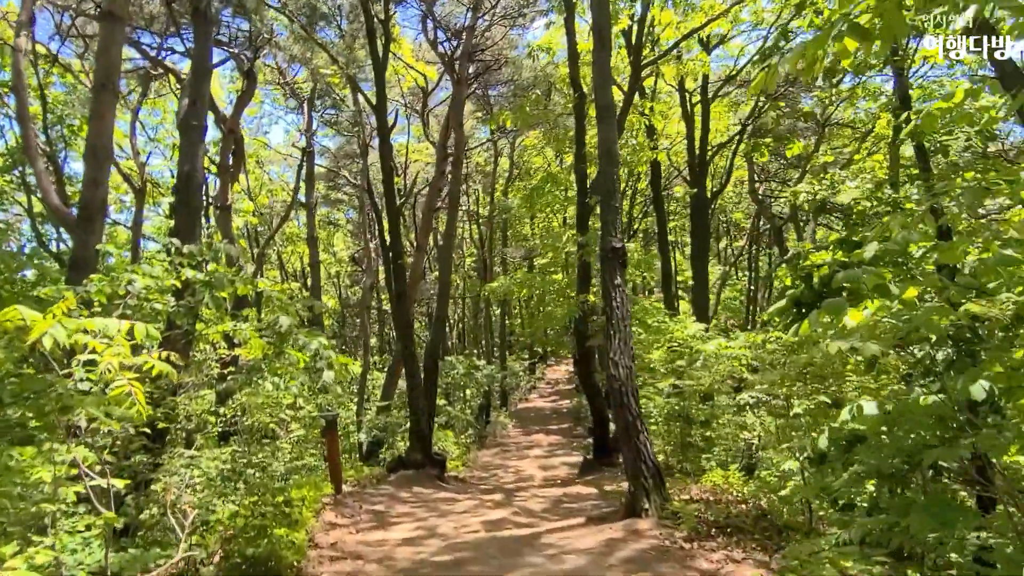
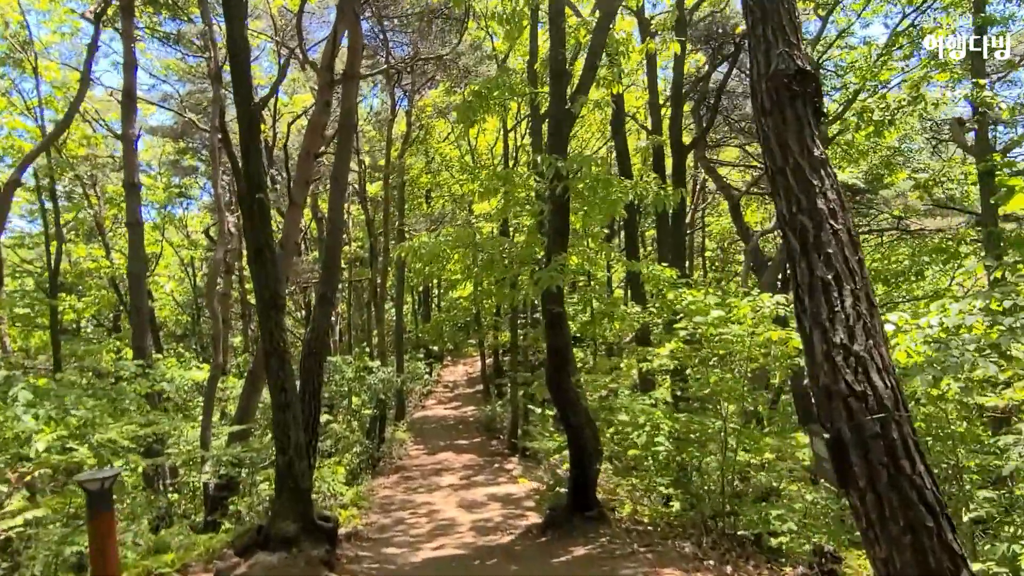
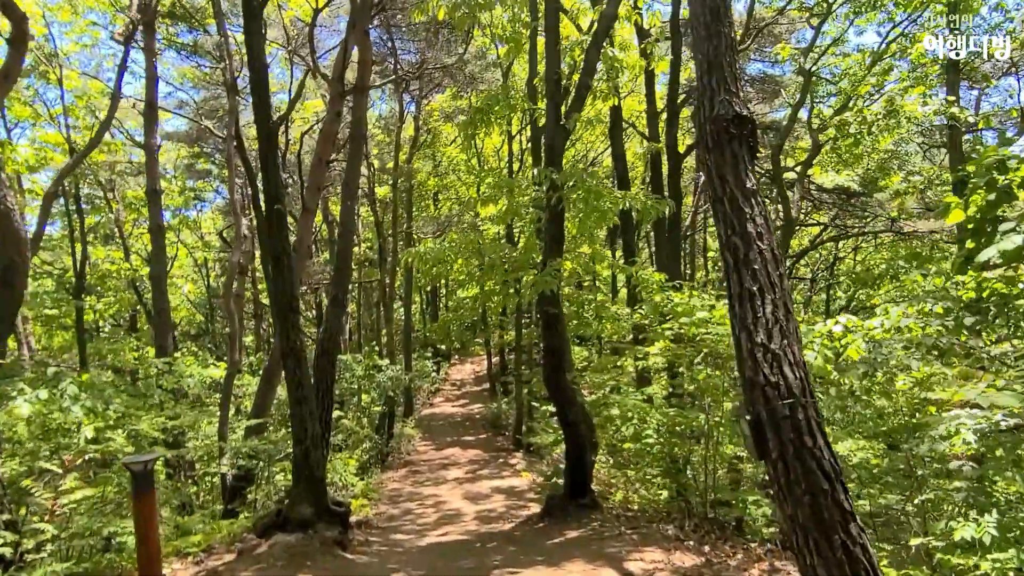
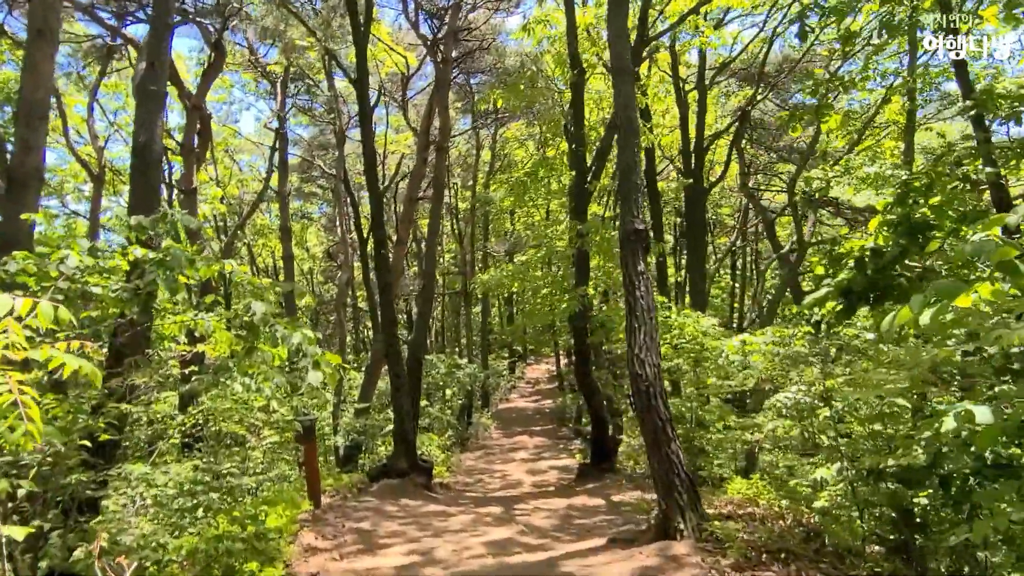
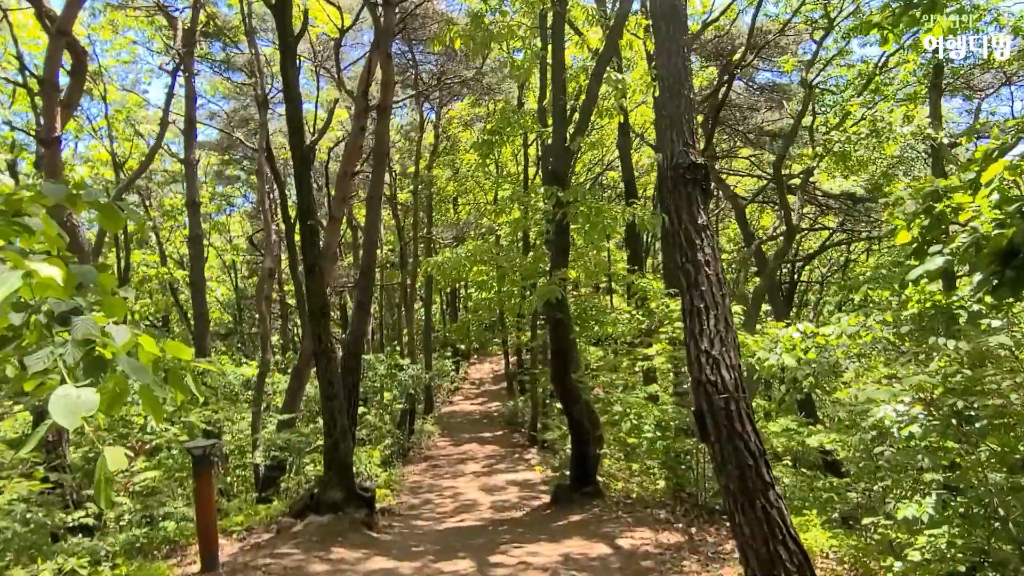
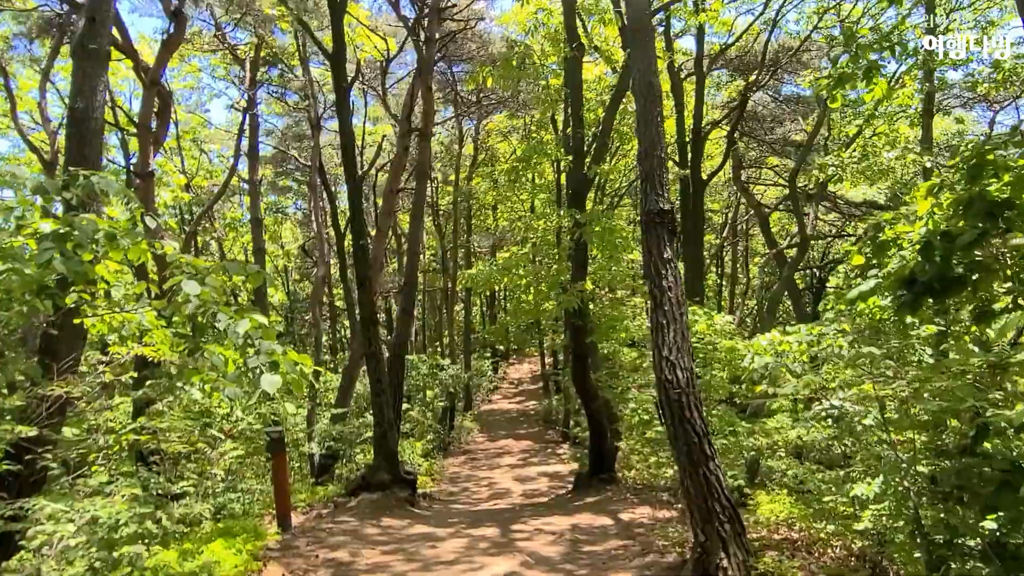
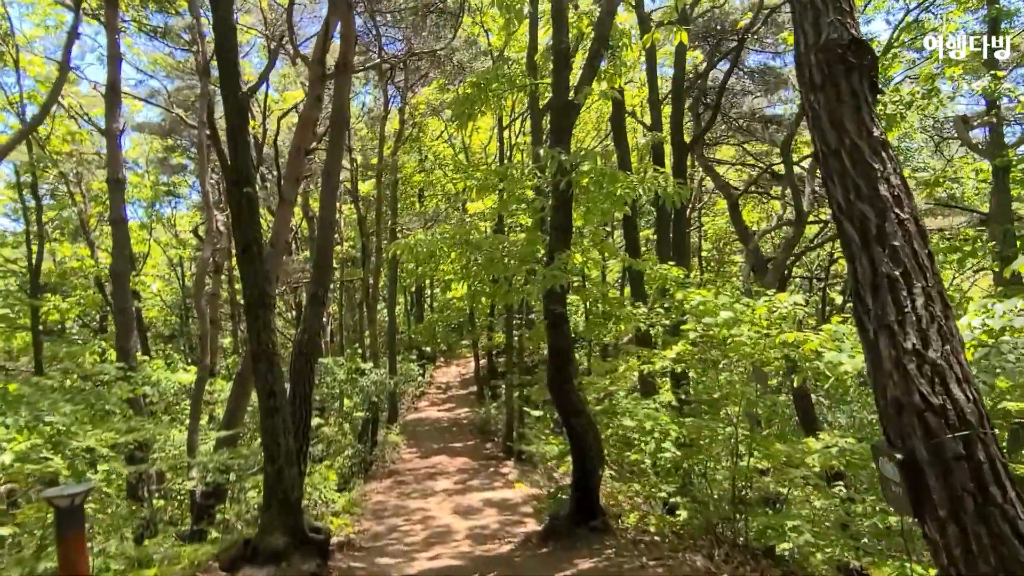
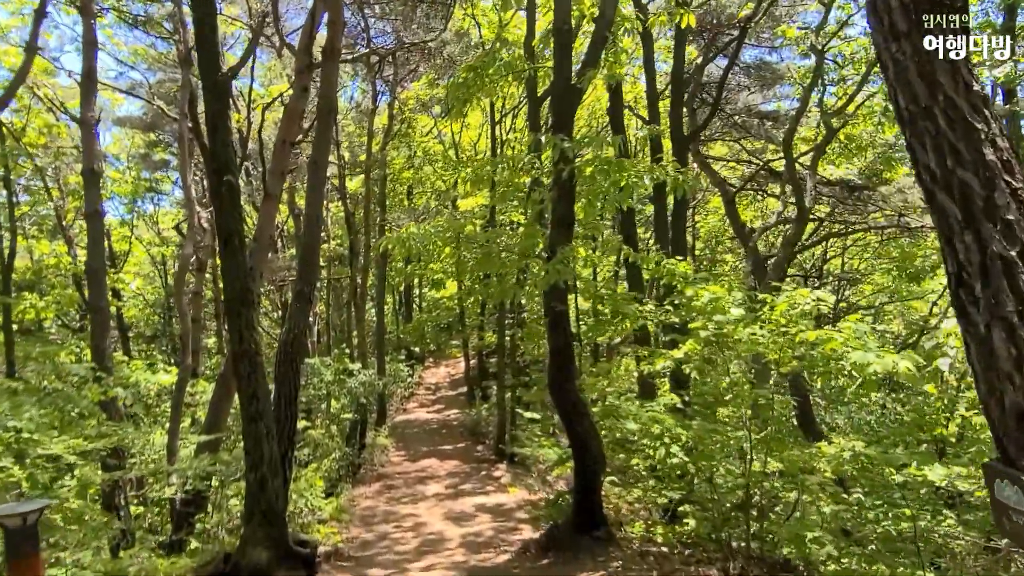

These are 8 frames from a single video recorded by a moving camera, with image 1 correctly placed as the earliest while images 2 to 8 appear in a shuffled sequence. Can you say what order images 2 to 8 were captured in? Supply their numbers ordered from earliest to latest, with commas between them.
4, 6, 5, 3, 2, 7, 8
